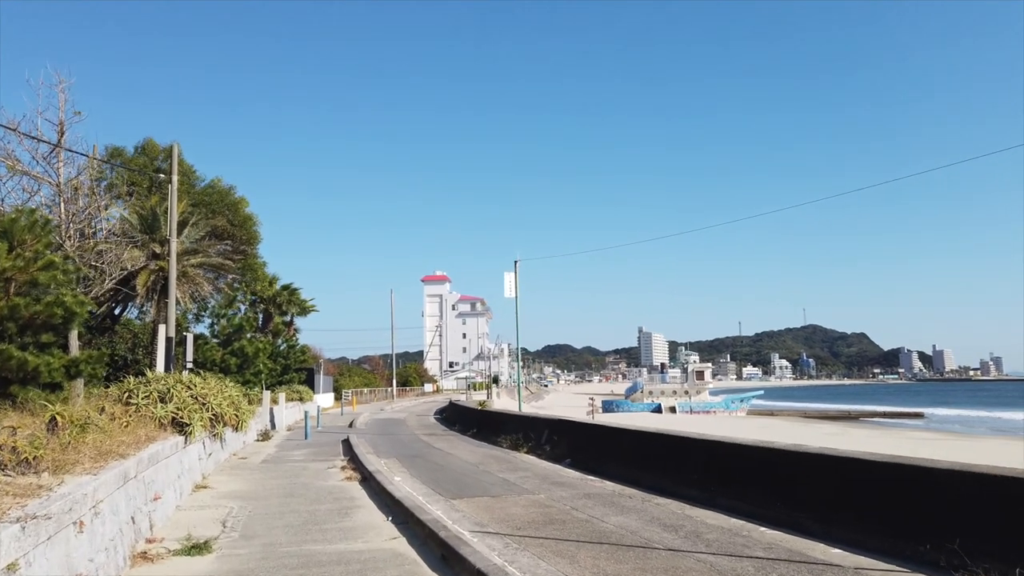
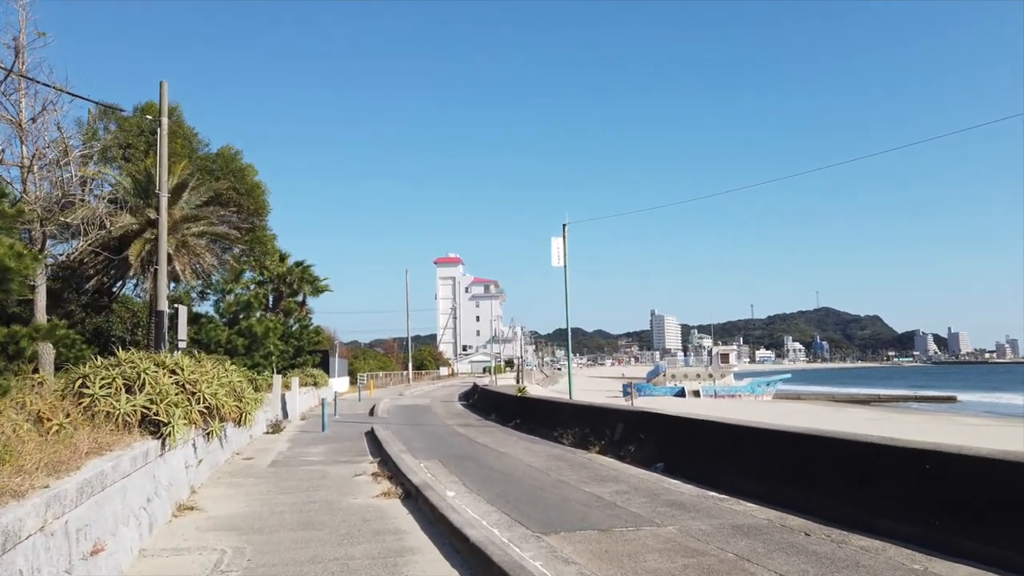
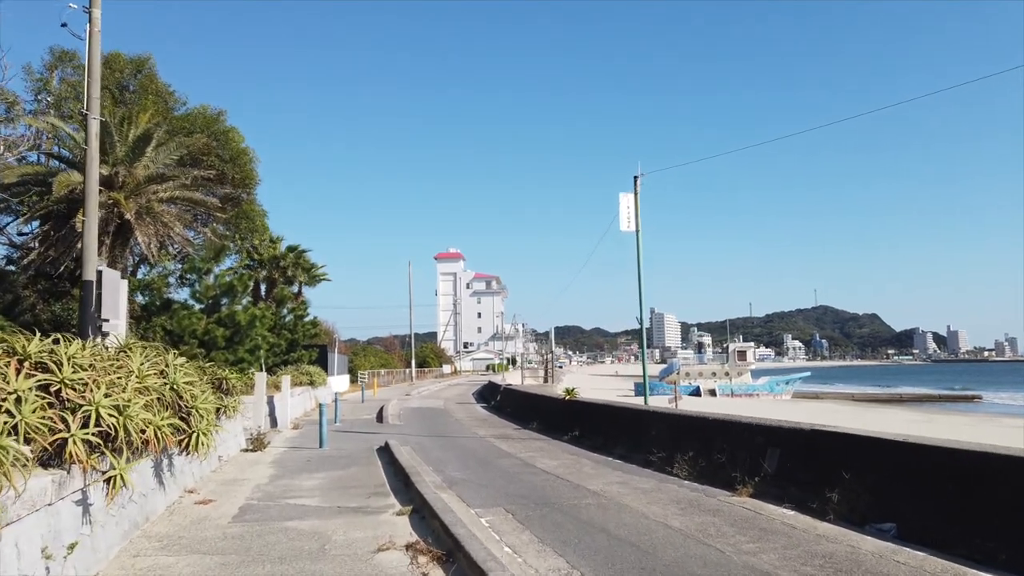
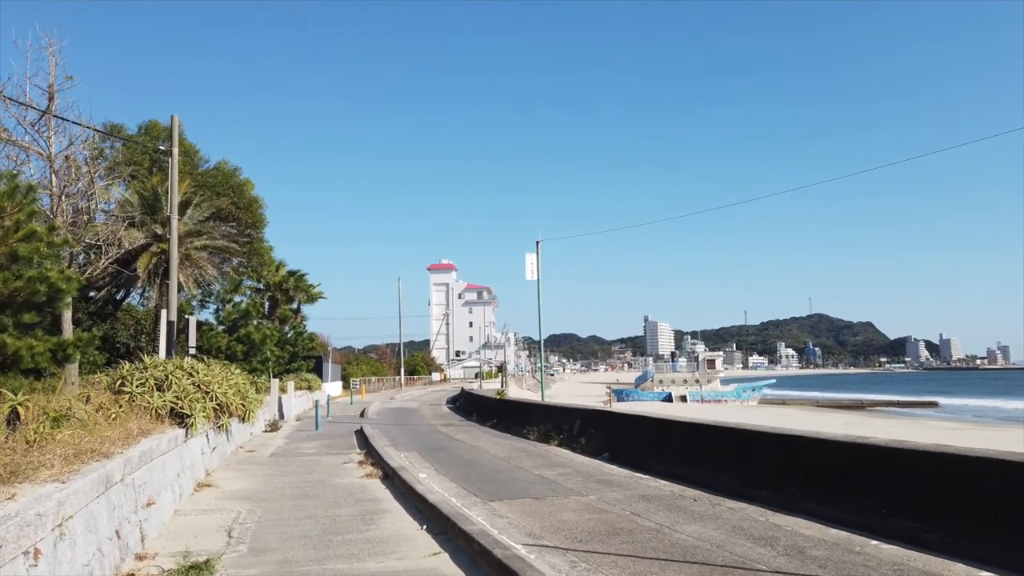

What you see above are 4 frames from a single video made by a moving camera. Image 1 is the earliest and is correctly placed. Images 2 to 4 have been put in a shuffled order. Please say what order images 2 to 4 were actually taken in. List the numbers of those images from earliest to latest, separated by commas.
4, 2, 3
